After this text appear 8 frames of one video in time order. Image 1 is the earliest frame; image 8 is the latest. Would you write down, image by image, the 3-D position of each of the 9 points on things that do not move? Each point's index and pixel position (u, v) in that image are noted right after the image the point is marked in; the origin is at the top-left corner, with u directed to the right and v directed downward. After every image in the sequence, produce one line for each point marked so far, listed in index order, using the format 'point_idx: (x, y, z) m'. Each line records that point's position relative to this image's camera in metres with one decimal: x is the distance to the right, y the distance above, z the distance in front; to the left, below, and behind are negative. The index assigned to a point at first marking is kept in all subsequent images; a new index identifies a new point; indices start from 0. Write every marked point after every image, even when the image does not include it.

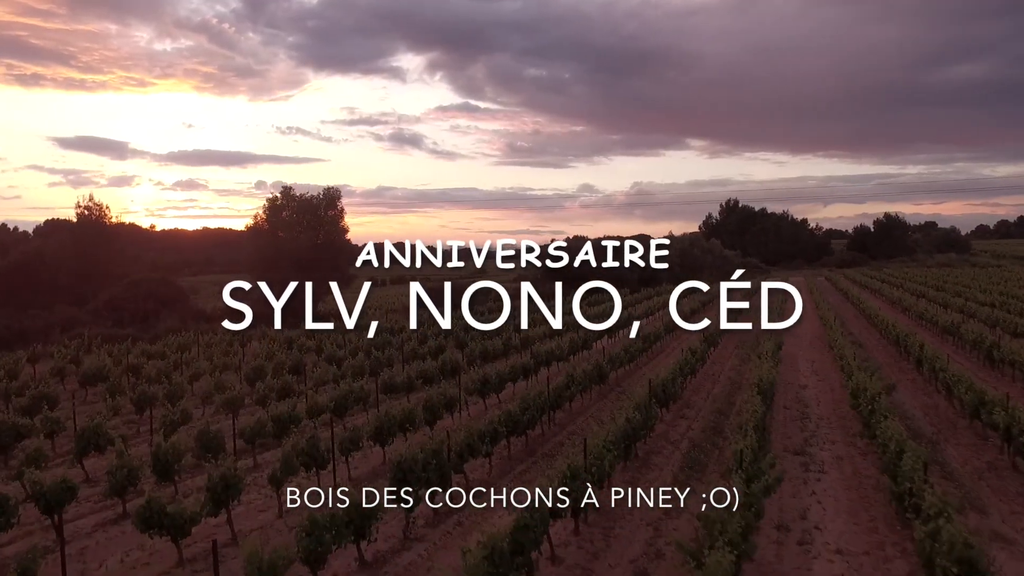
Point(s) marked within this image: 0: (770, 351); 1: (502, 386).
0: (+6.1, -1.5, +18.5) m
1: (-0.2, -1.9, +14.8) m
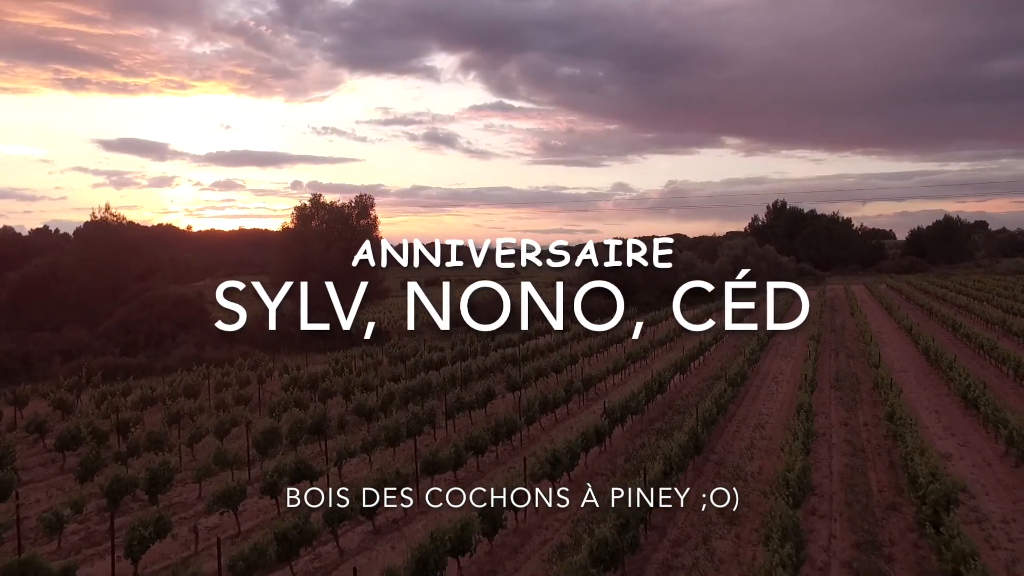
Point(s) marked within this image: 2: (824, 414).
0: (+7.4, -2.3, +15.1) m
1: (+0.9, -2.6, +11.6) m
2: (+6.6, -2.6, +16.4) m
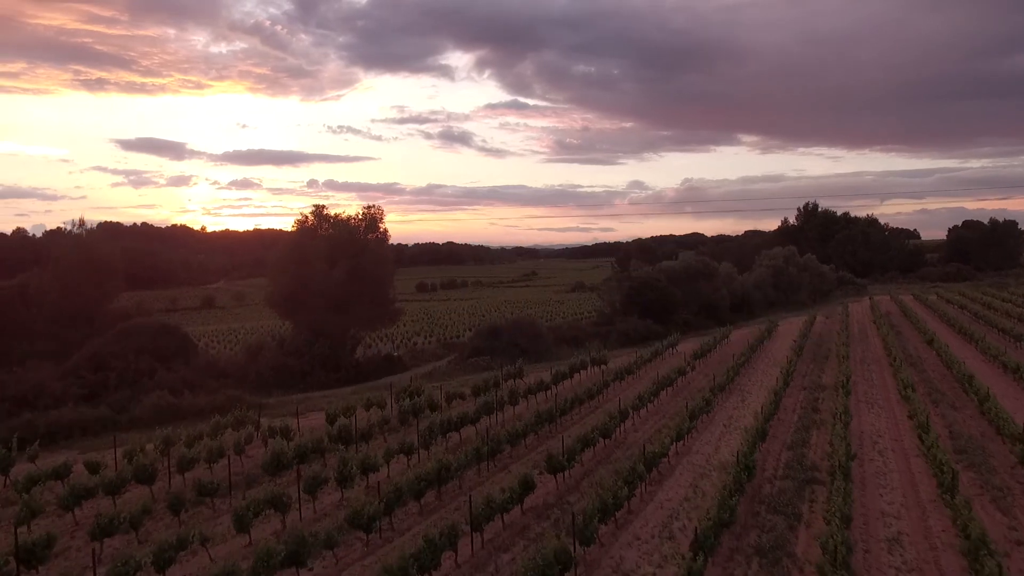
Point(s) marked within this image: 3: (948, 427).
0: (+8.1, -3.2, +10.9) m
1: (+1.6, -3.6, +7.5) m
2: (+7.3, -3.6, +12.2) m
3: (+10.0, -3.2, +17.8) m
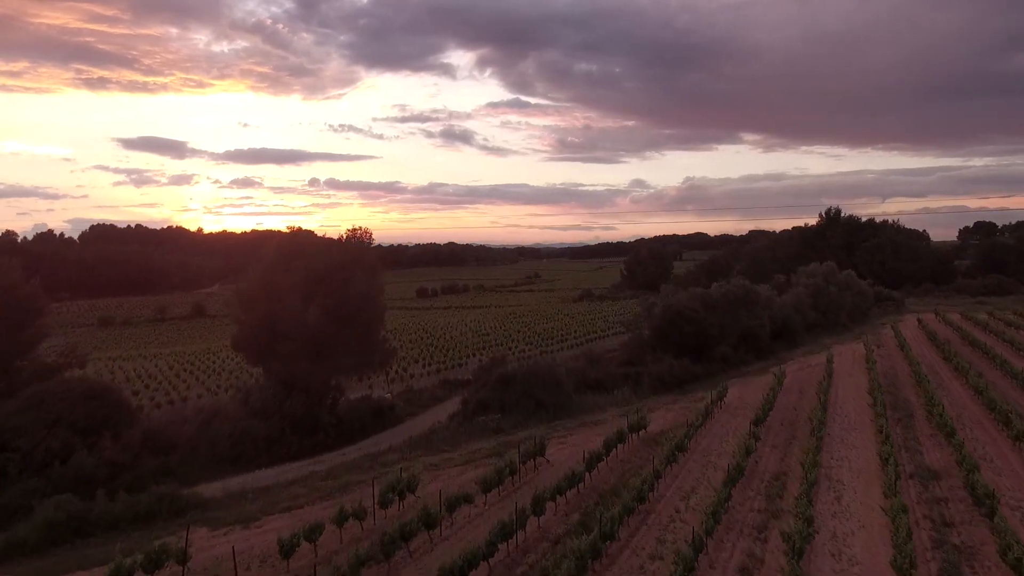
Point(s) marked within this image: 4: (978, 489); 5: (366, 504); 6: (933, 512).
0: (+8.5, -4.6, +5.4) m
1: (+2.0, -5.0, +2.1) m
2: (+7.7, -5.0, +6.7) m
3: (+10.4, -4.6, +12.3) m
4: (+9.7, -4.2, +16.2) m
5: (-3.1, -4.6, +17.0) m
6: (+8.5, -4.5, +15.8) m
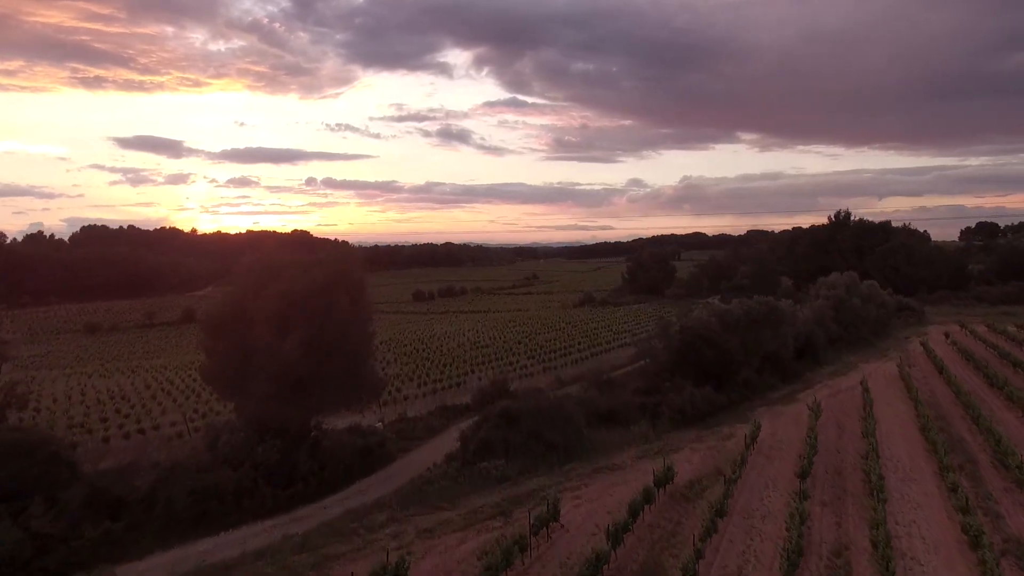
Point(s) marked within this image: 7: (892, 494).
0: (+8.8, -5.4, +2.3) m
1: (+2.3, -5.8, -1.0) m
2: (+8.0, -5.8, +3.6) m
3: (+10.6, -5.4, +9.2) m
4: (+9.9, -5.0, +13.2) m
5: (-2.9, -5.4, +13.9) m
6: (+8.7, -5.3, +12.7) m
7: (+9.2, -5.0, +18.8) m
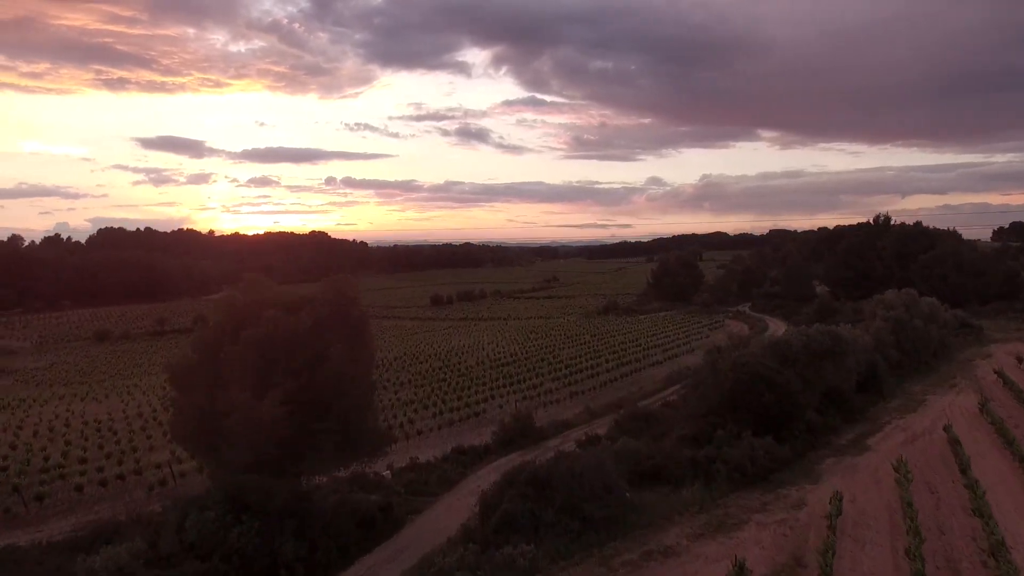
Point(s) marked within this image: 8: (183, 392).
0: (+9.0, -6.5, -2.0) m
1: (+2.4, -6.9, -5.1) m
2: (+8.3, -6.9, -0.6) m
3: (+11.0, -6.4, +4.9) m
4: (+10.4, -6.0, +8.9) m
5: (-2.4, -6.4, +9.9) m
6: (+9.2, -6.4, +8.4) m
7: (+9.8, -6.0, +14.5) m
8: (-8.0, -2.5, +18.9) m
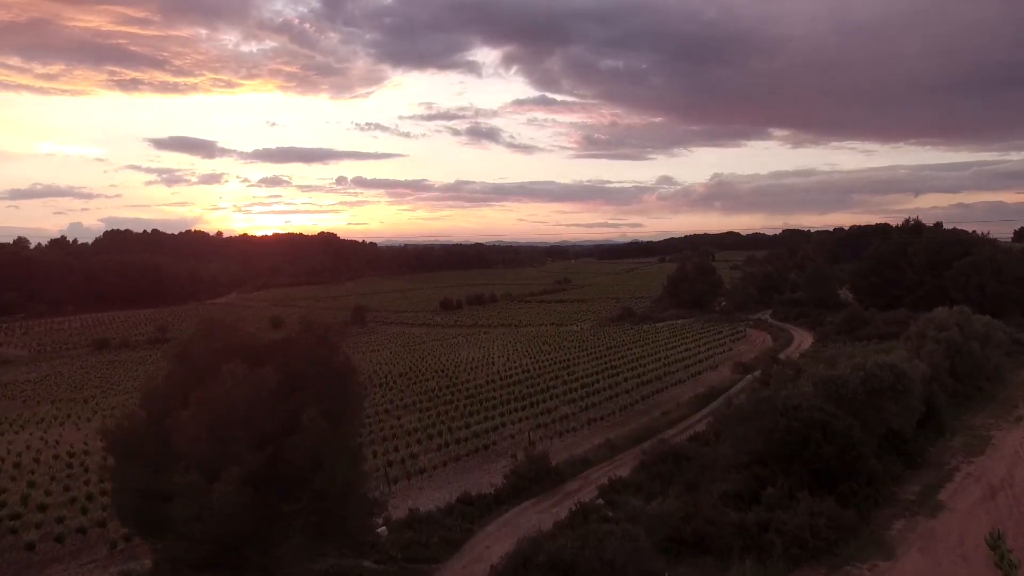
0: (+9.0, -7.4, -5.8) m
1: (+2.4, -7.9, -8.9) m
2: (+8.3, -7.8, -4.4) m
3: (+11.2, -7.4, +1.1) m
4: (+10.6, -7.0, +5.1) m
5: (-2.2, -7.4, +6.3) m
6: (+9.4, -7.3, +4.6) m
7: (+10.0, -7.0, +10.7) m
8: (-7.7, -3.5, +15.3) m
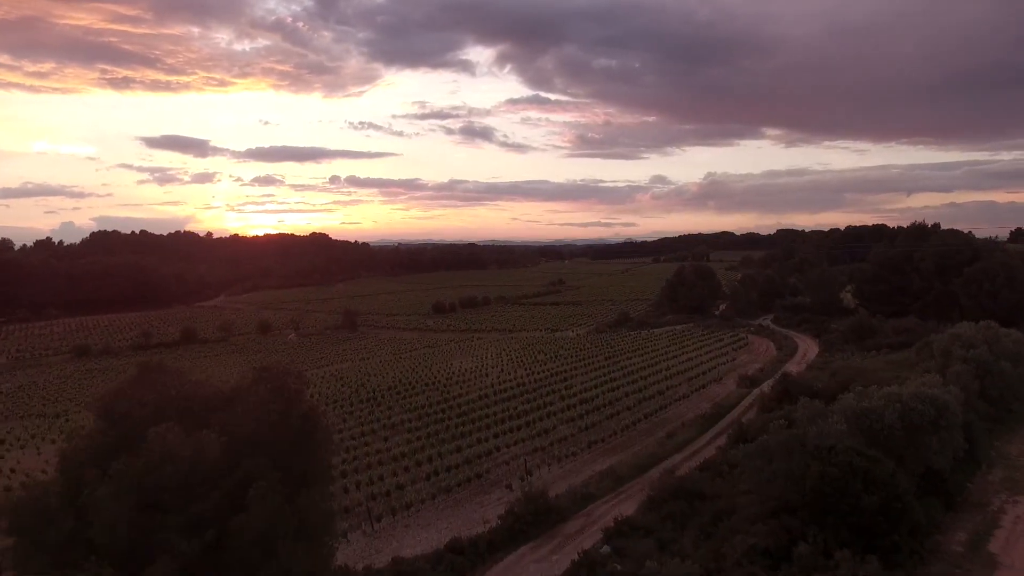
0: (+9.2, -8.2, -8.5) m
1: (+2.6, -8.6, -11.7) m
2: (+8.4, -8.5, -7.2) m
3: (+11.2, -8.1, -1.7) m
4: (+10.6, -7.7, +2.3) m
5: (-2.2, -8.1, +3.4) m
6: (+9.4, -8.0, +1.9) m
7: (+10.0, -7.7, +8.0) m
8: (-7.7, -4.2, +12.4) m
